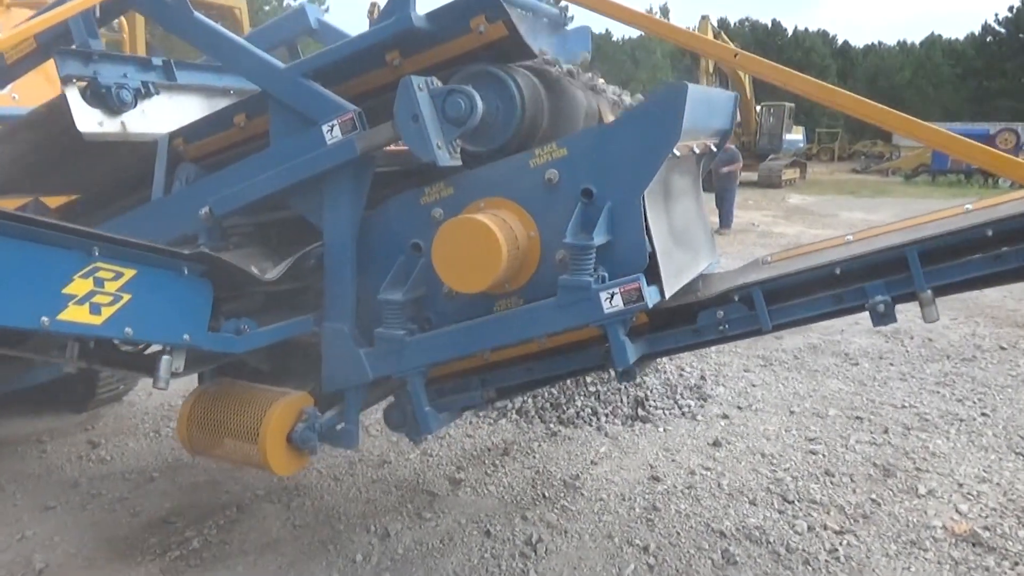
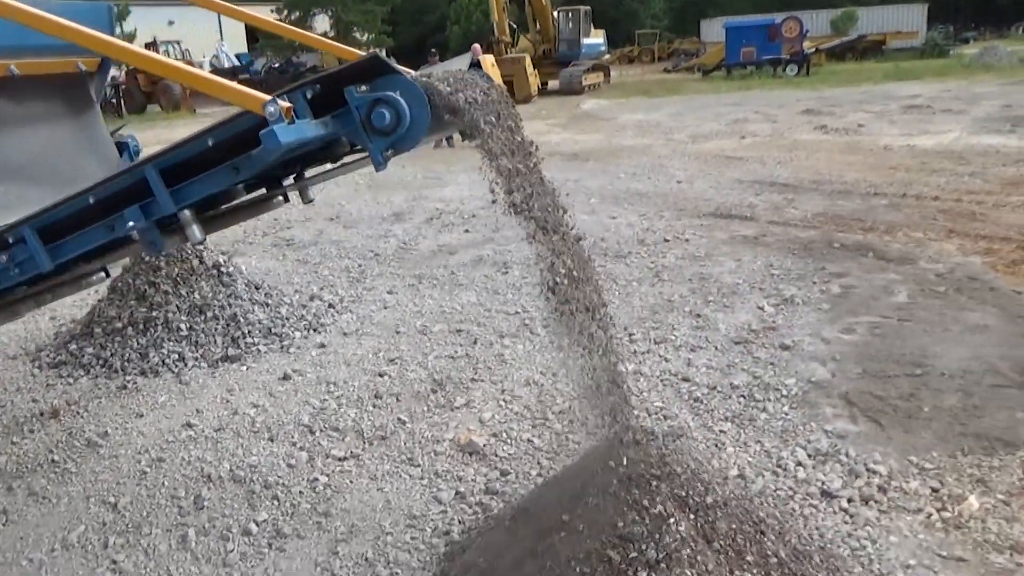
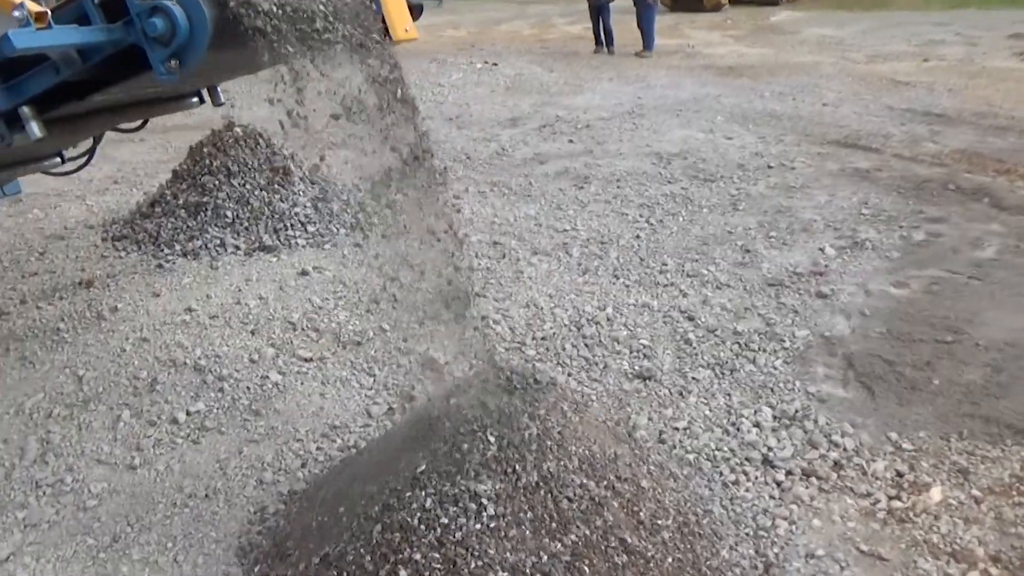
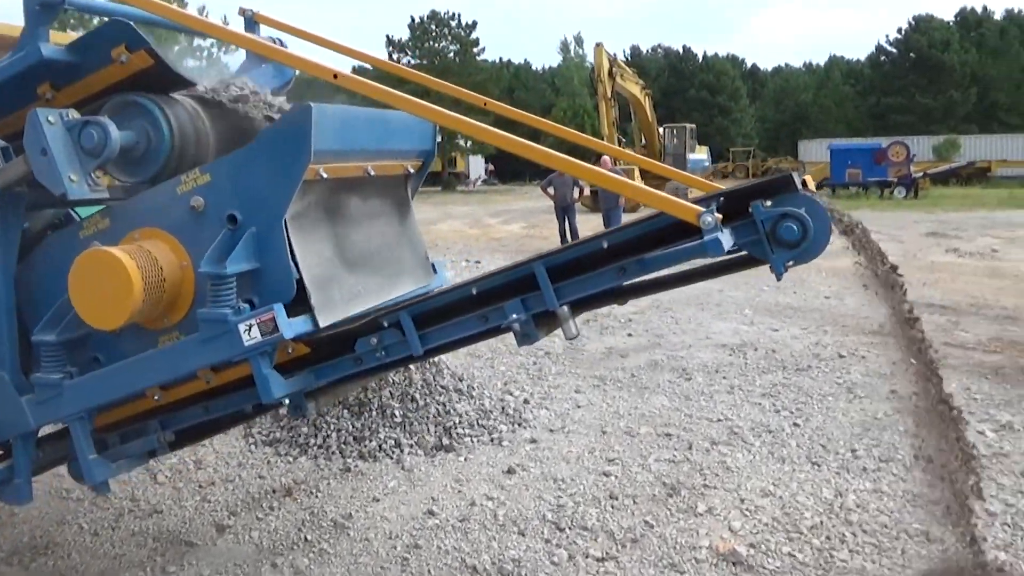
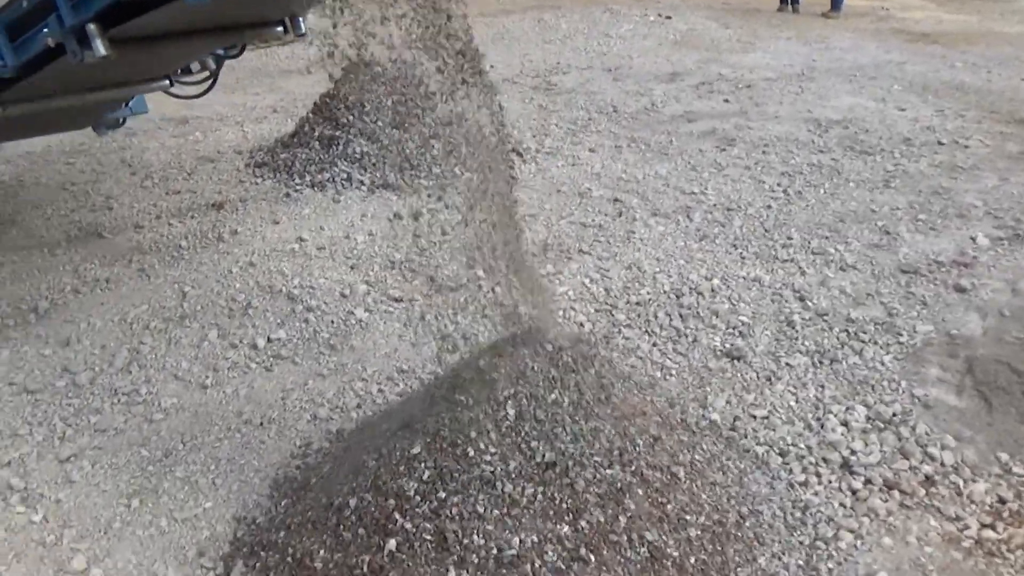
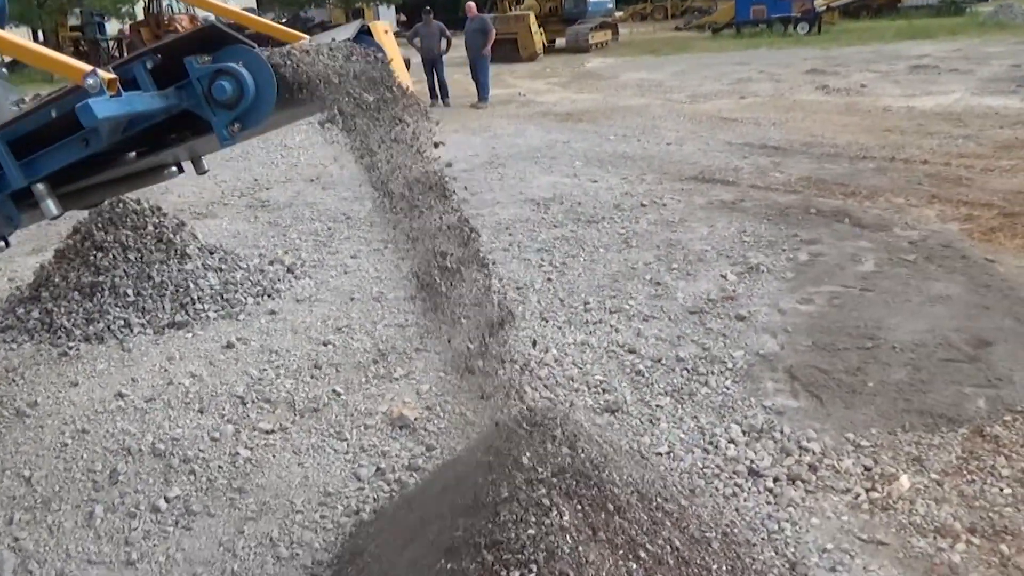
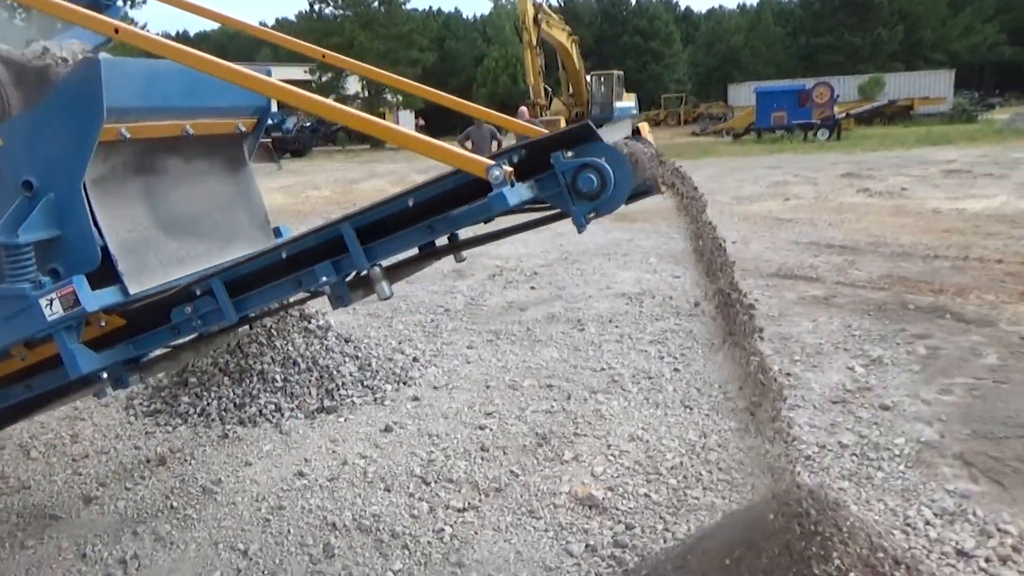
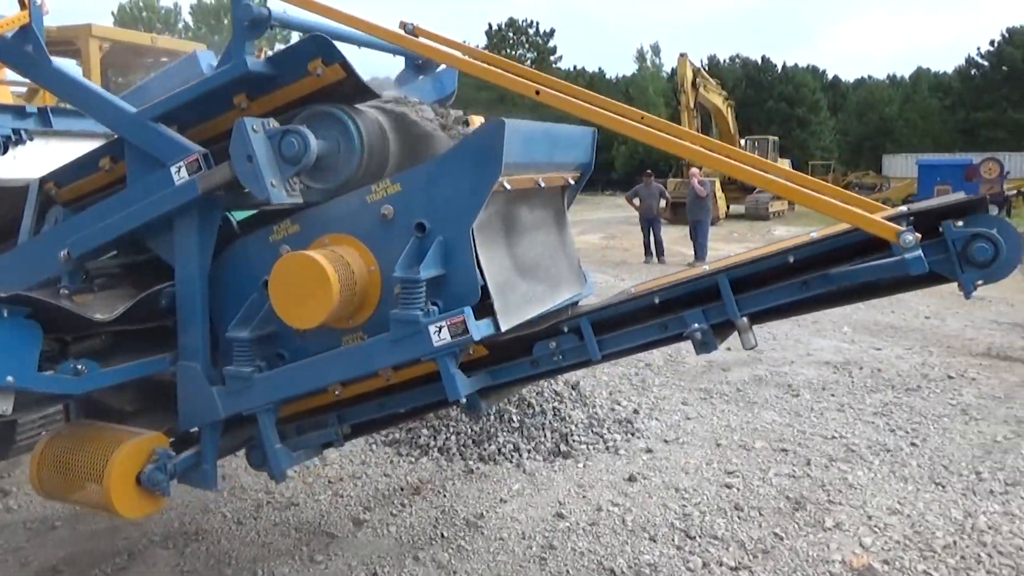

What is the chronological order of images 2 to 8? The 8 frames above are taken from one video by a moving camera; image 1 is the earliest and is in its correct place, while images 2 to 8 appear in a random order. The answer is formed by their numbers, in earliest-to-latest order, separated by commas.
8, 4, 7, 2, 6, 3, 5
